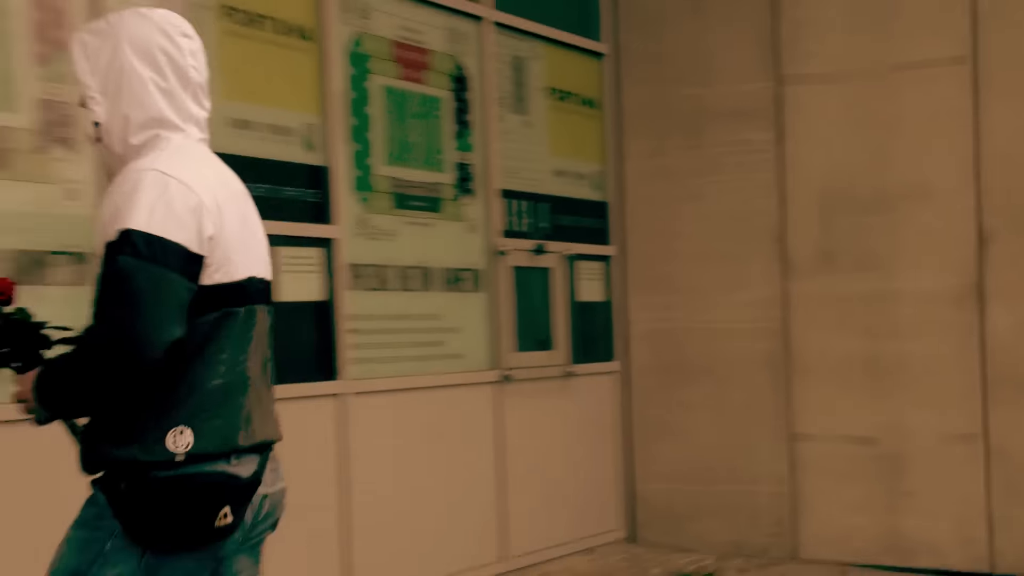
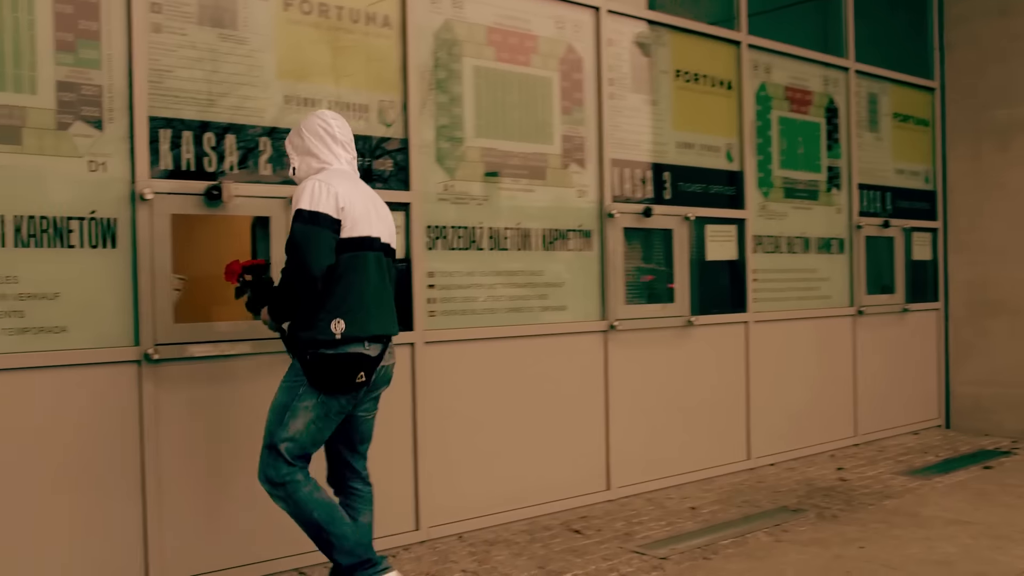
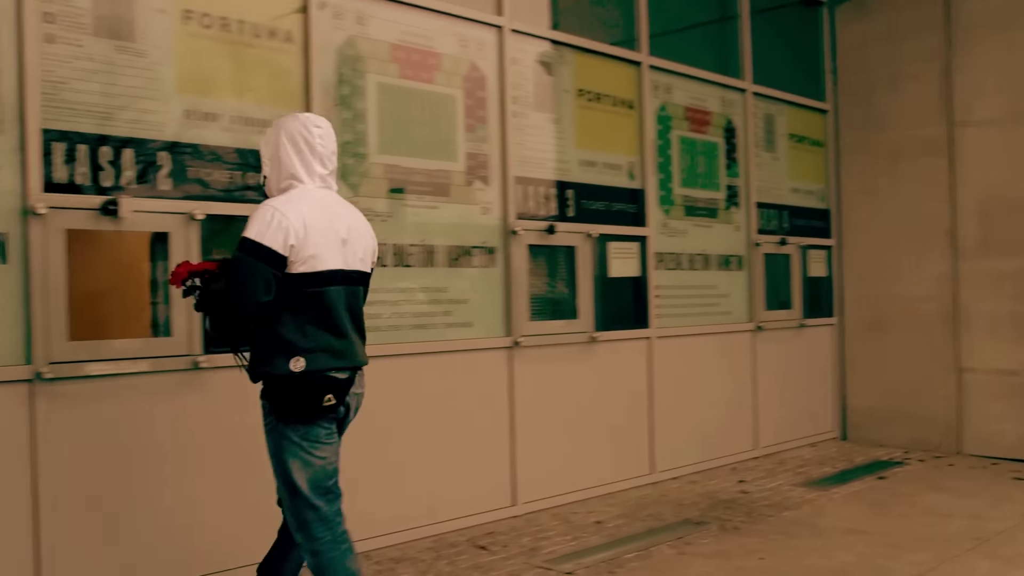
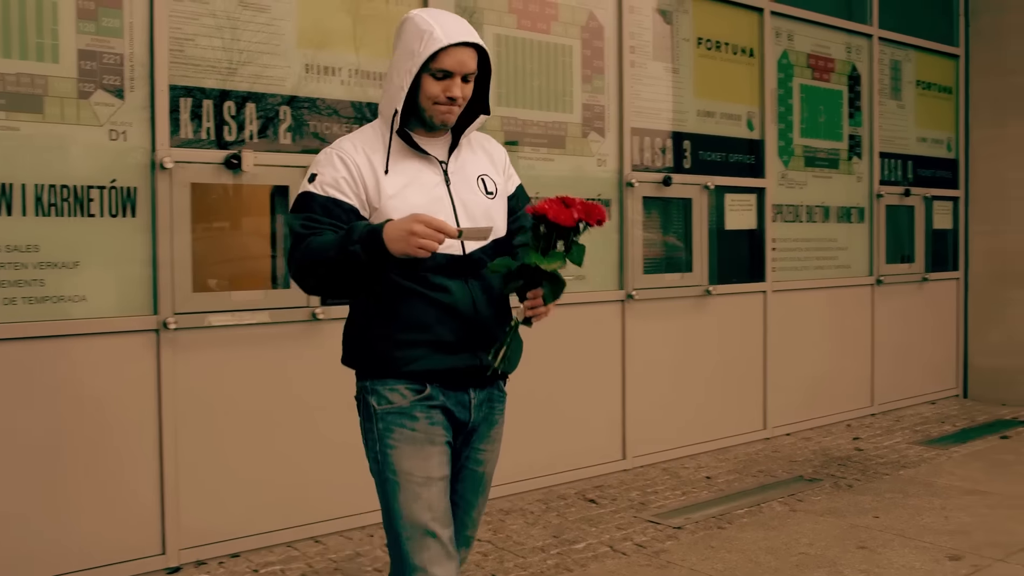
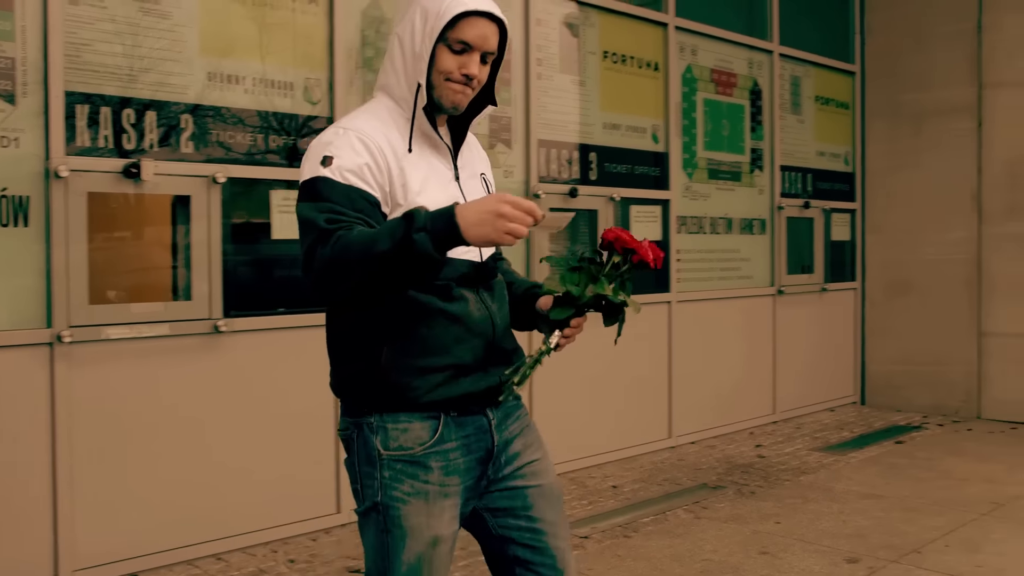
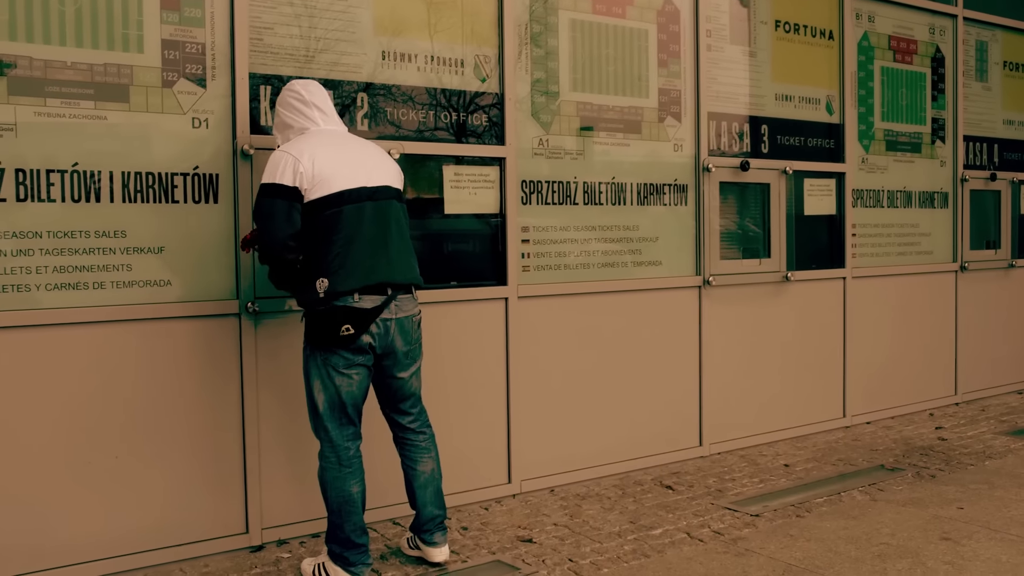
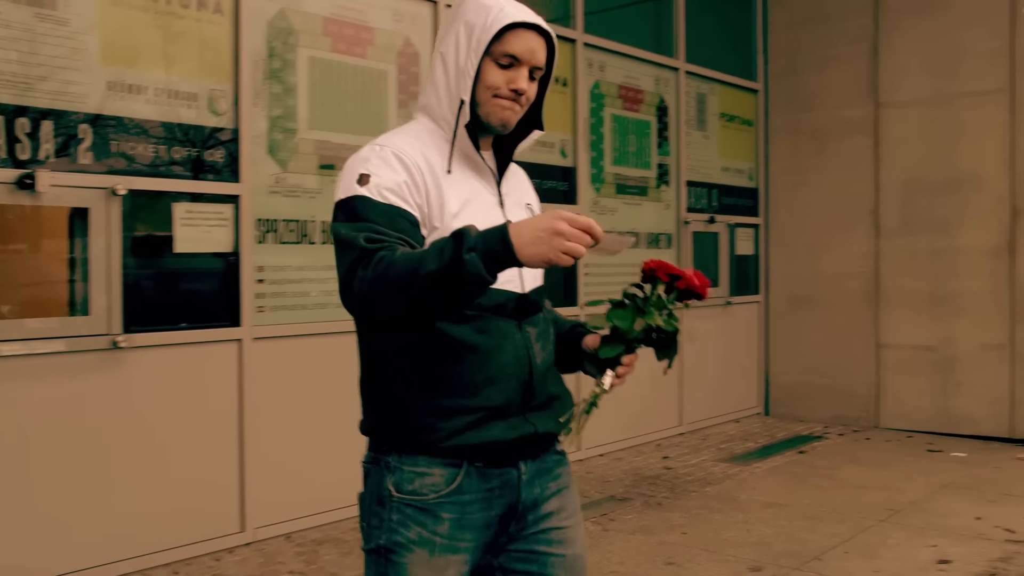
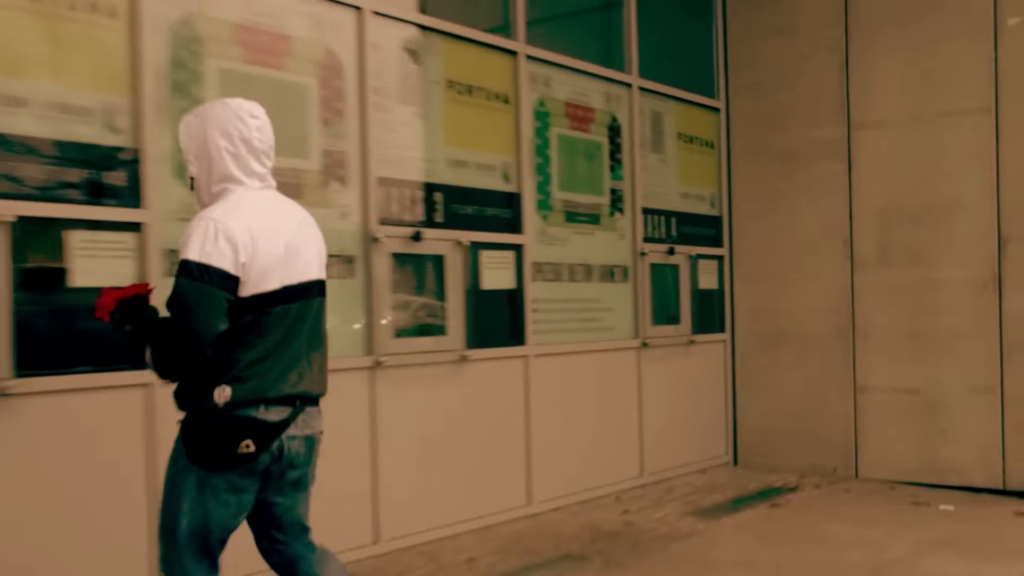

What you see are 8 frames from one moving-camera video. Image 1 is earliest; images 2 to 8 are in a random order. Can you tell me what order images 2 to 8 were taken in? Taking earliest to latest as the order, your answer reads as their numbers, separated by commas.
8, 3, 2, 6, 4, 5, 7
